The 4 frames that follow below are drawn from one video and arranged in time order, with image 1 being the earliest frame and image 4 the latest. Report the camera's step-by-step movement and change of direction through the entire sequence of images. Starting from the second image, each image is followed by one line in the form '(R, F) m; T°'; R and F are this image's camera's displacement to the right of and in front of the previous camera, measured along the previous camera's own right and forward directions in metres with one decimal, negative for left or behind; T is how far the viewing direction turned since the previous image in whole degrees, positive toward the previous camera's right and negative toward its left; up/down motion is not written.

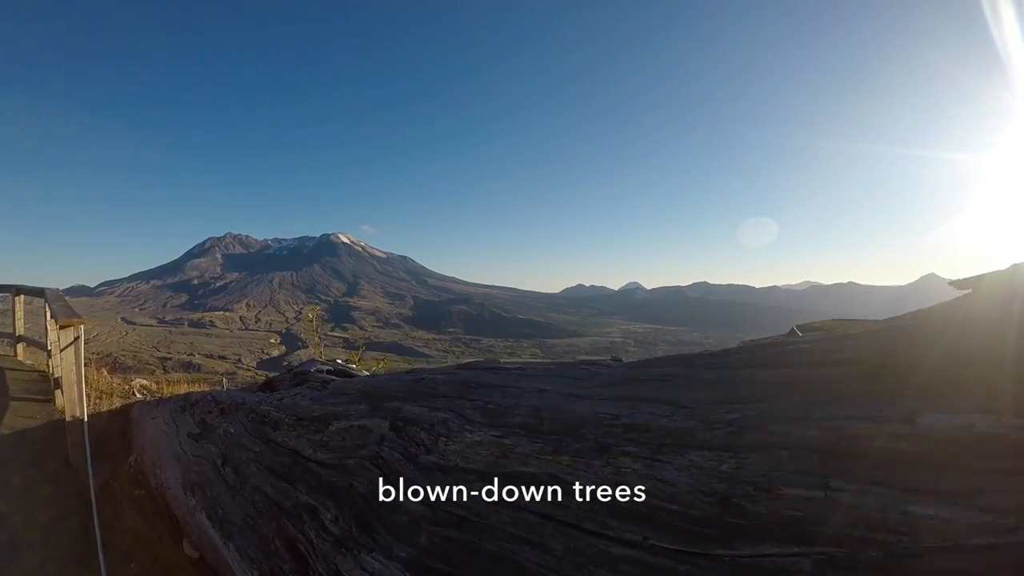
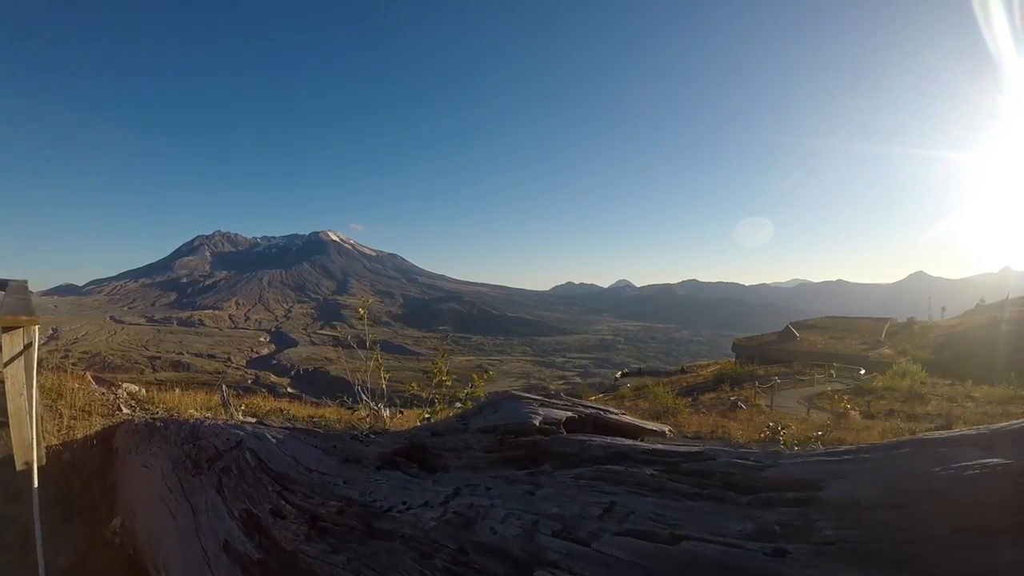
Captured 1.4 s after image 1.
(-0.5, +0.4) m; +1°
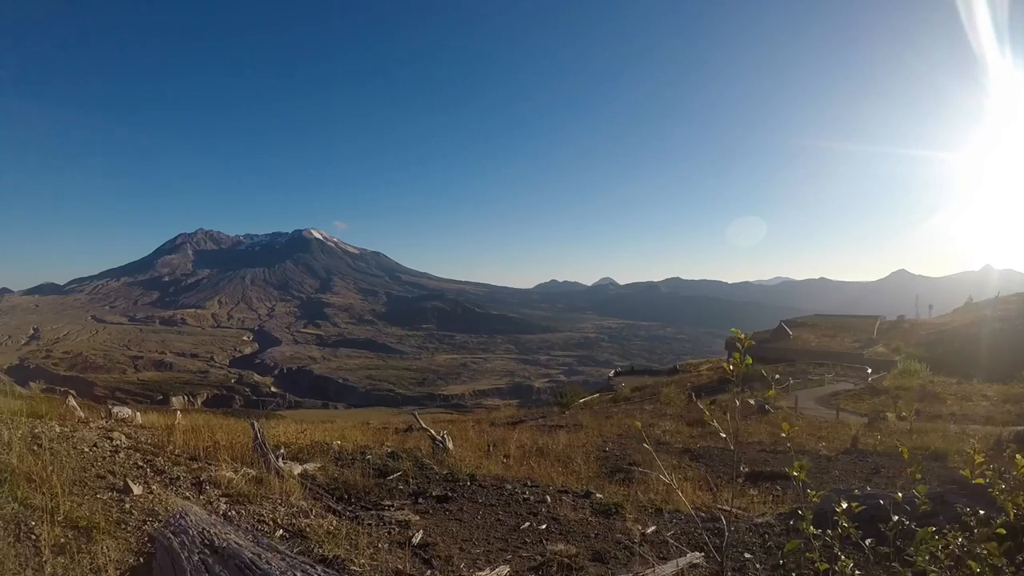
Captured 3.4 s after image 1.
(-0.9, +1.0) m; +1°
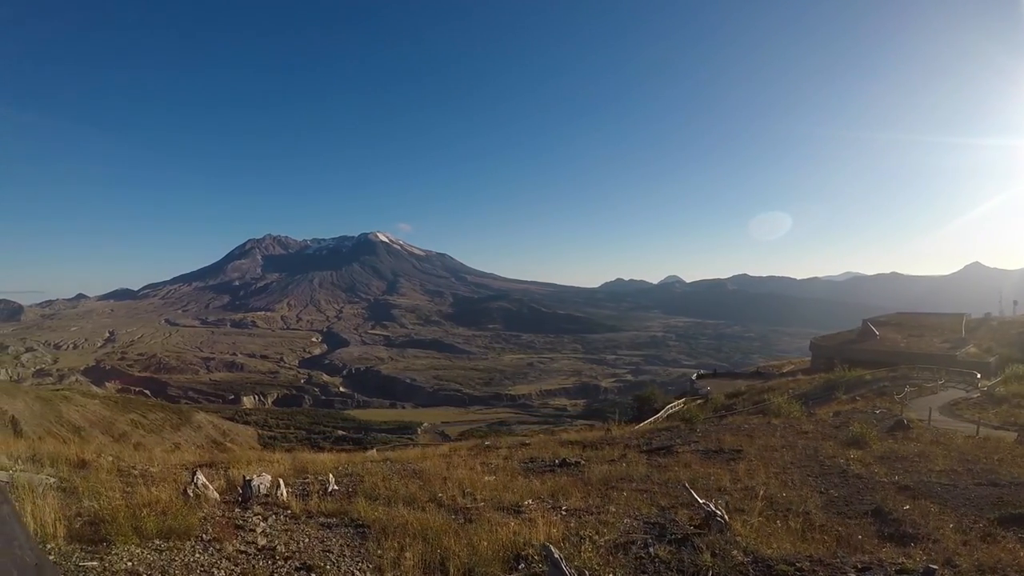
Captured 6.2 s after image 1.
(-2.8, -1.7) m; -6°
